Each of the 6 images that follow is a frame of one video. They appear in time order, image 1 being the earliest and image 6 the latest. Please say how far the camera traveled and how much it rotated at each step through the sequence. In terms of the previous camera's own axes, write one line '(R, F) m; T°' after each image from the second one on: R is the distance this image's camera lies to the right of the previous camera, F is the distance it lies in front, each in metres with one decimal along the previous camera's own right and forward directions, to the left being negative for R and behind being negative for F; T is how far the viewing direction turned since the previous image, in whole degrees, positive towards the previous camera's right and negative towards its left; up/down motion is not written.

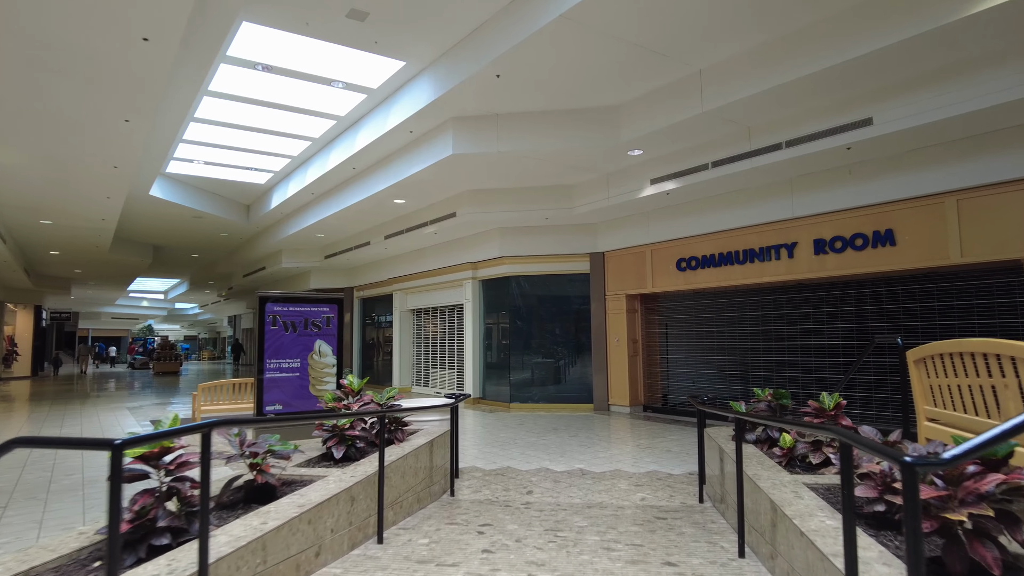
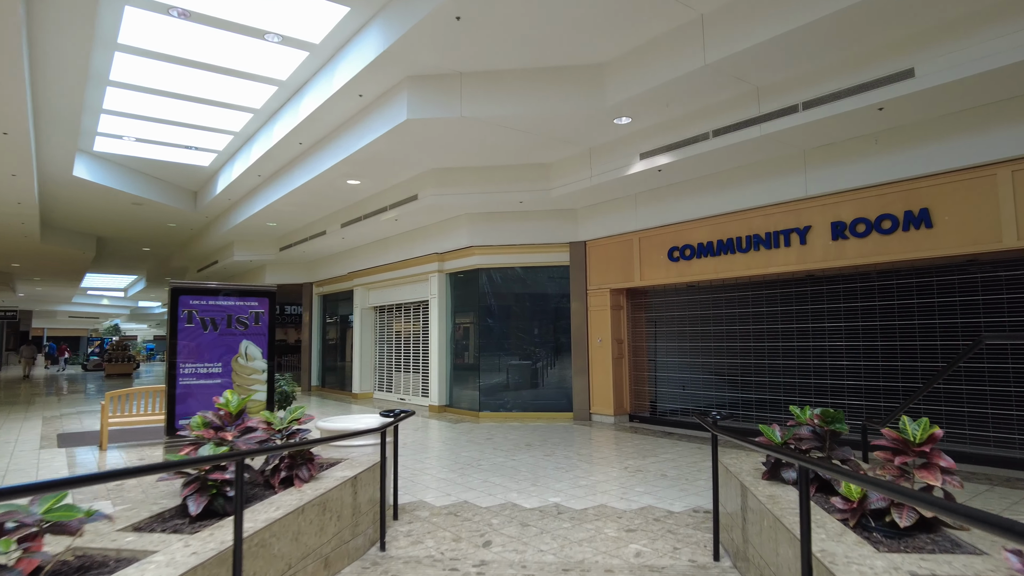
(+0.2, +1.3) m; +2°
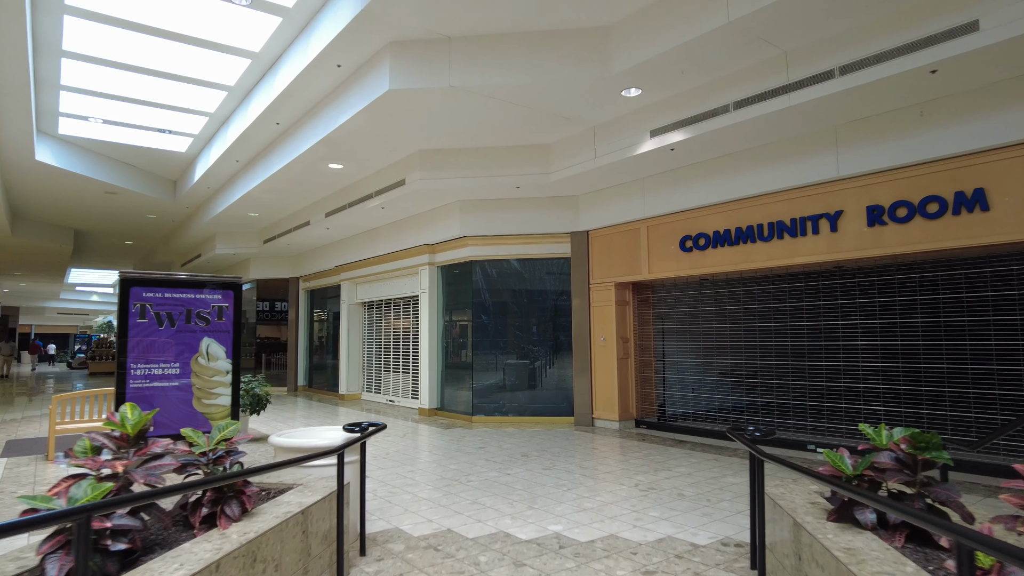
(0.0, +0.8) m; 0°
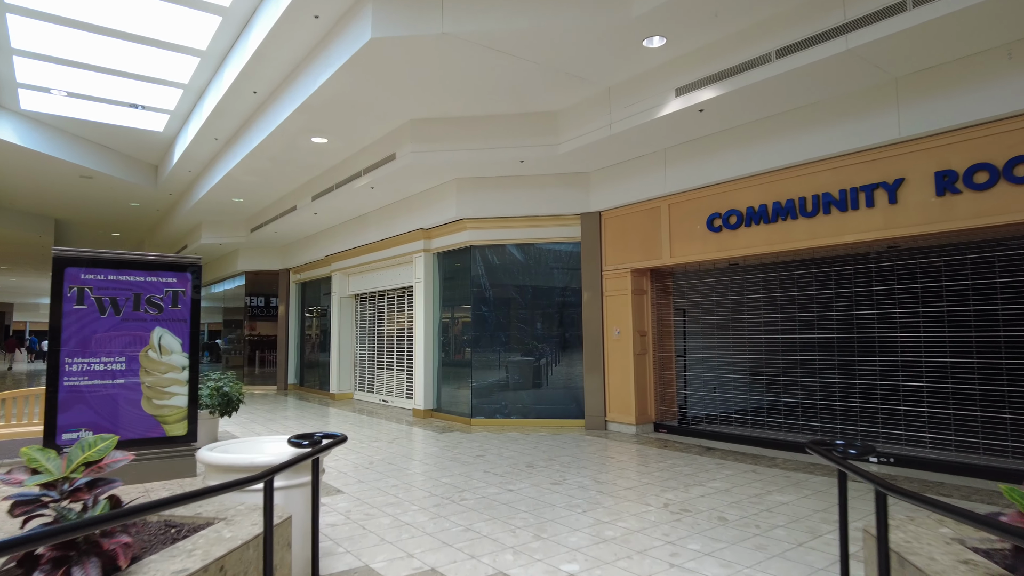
(0.0, +0.9) m; 0°
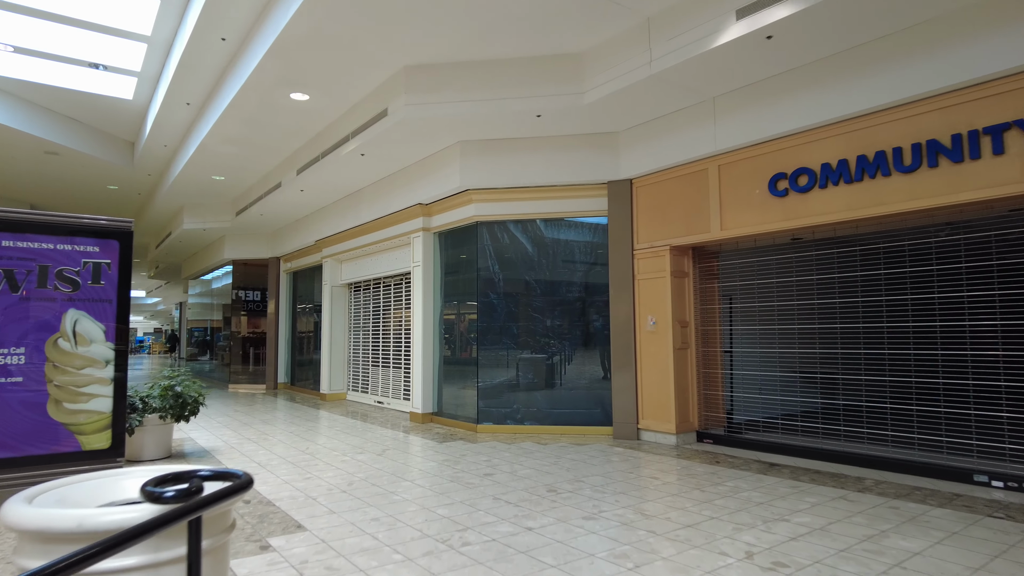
(-0.1, +1.3) m; -1°
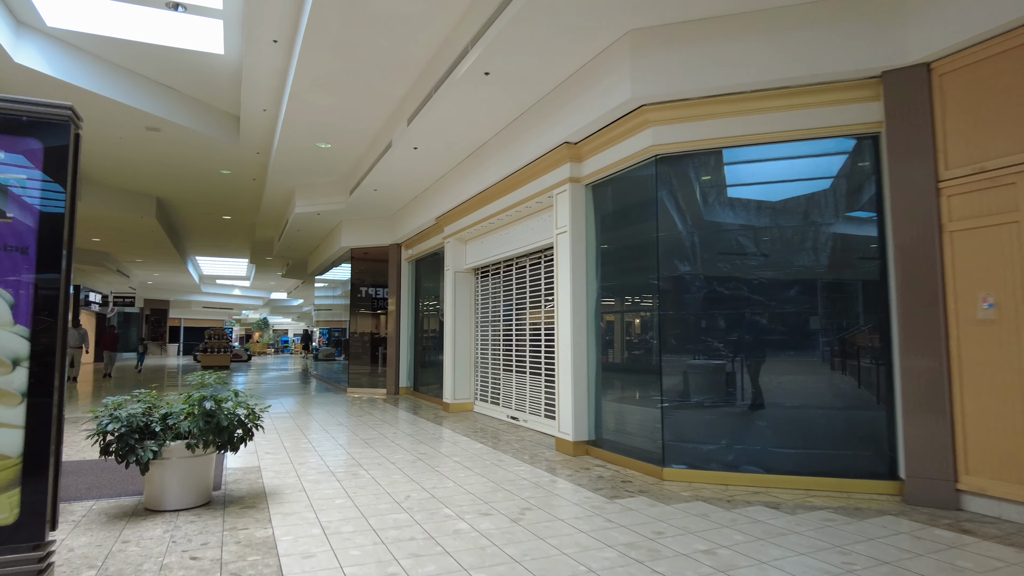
(-0.5, +2.4) m; -11°
